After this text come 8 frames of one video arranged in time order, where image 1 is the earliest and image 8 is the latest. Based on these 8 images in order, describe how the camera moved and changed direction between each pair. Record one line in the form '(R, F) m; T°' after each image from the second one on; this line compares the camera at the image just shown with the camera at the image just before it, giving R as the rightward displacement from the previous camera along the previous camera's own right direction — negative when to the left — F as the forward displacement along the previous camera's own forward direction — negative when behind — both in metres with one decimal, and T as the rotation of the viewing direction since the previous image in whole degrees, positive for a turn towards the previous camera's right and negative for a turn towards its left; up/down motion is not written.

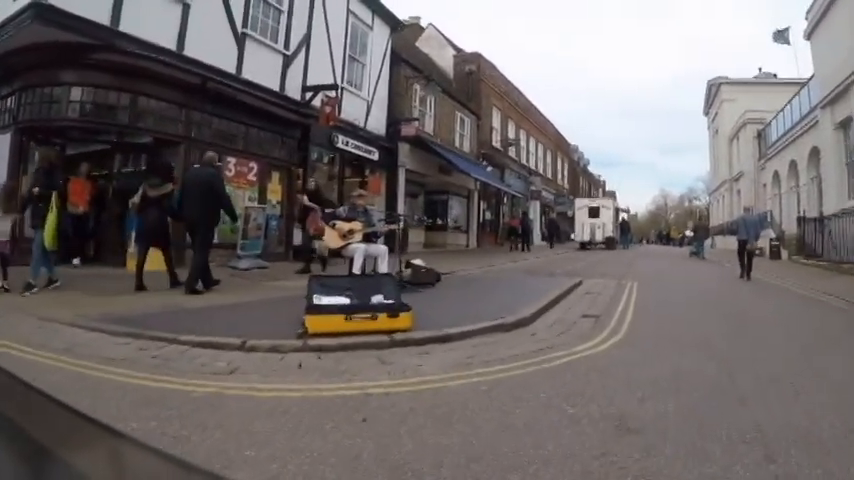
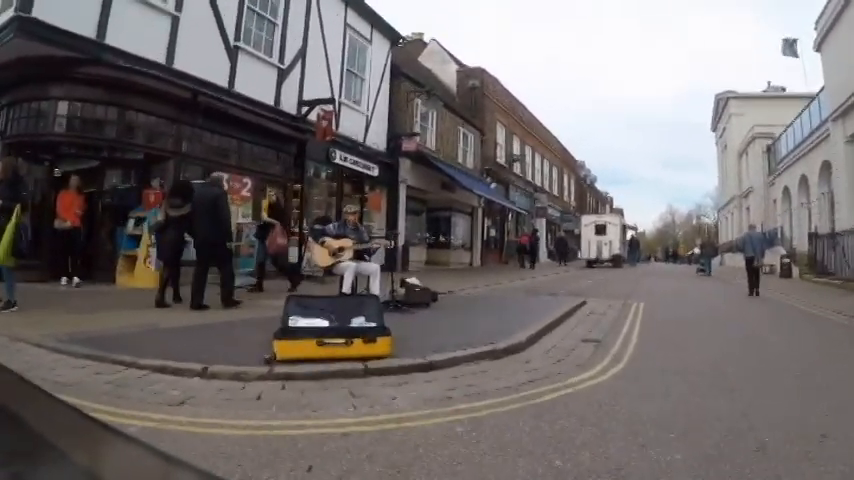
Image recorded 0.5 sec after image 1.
(+0.2, +0.5) m; -1°
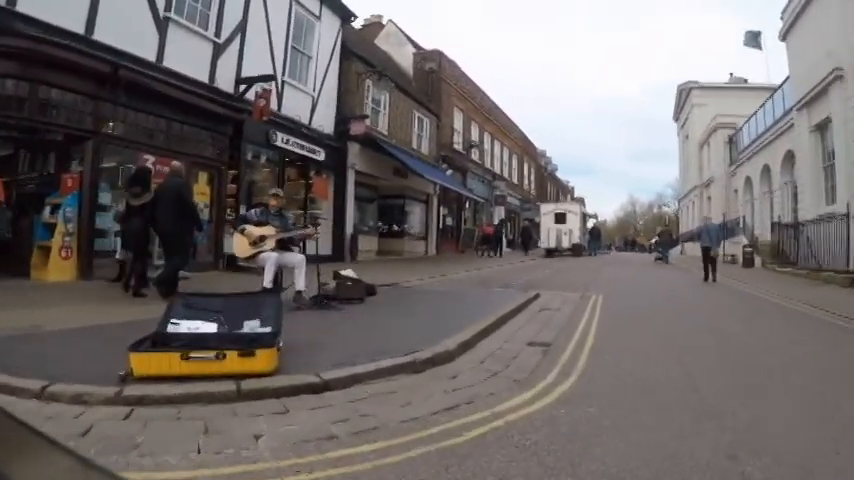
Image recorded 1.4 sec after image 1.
(+0.4, +1.1) m; +3°
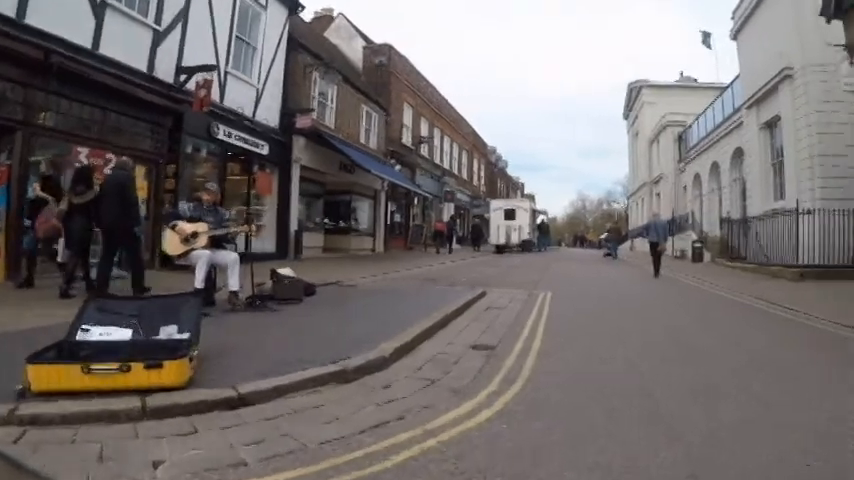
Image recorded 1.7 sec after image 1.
(+0.1, +0.3) m; +4°
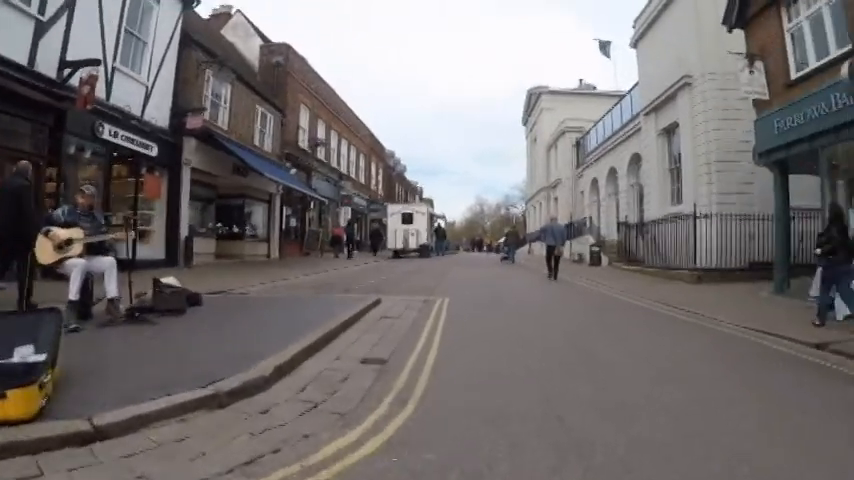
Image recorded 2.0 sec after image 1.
(+0.1, +0.2) m; +9°
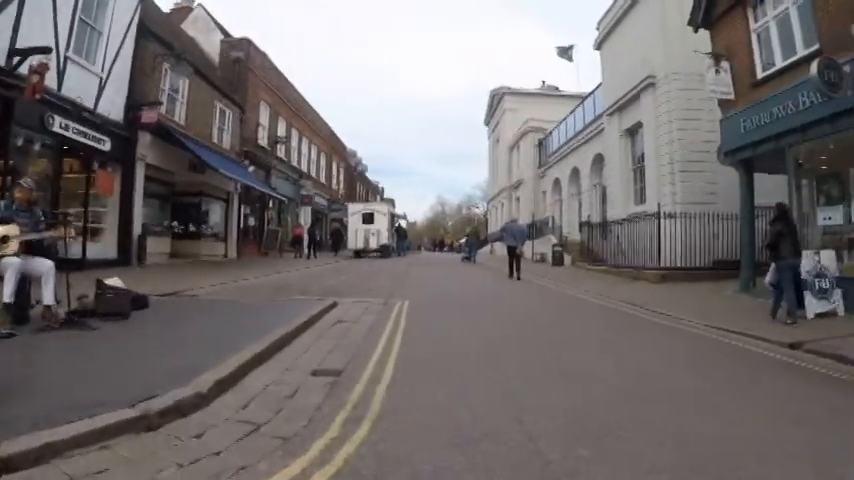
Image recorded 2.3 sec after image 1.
(0.0, +0.3) m; +3°
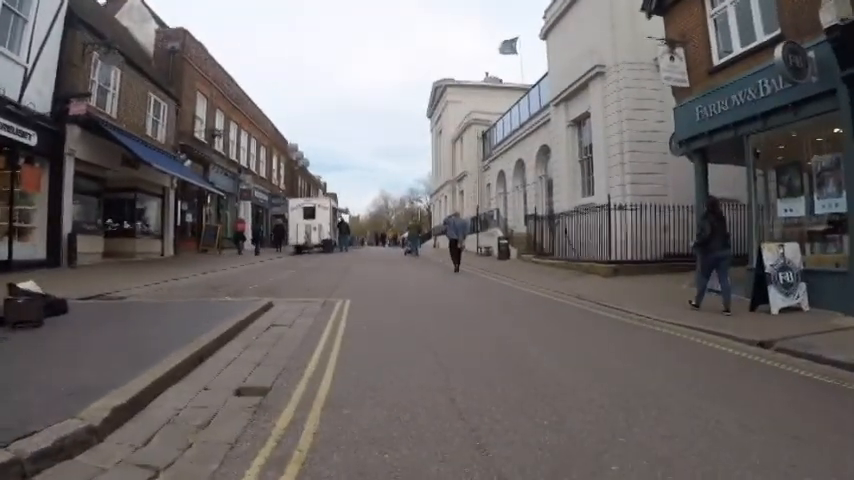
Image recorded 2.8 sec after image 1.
(0.0, +0.2) m; +5°
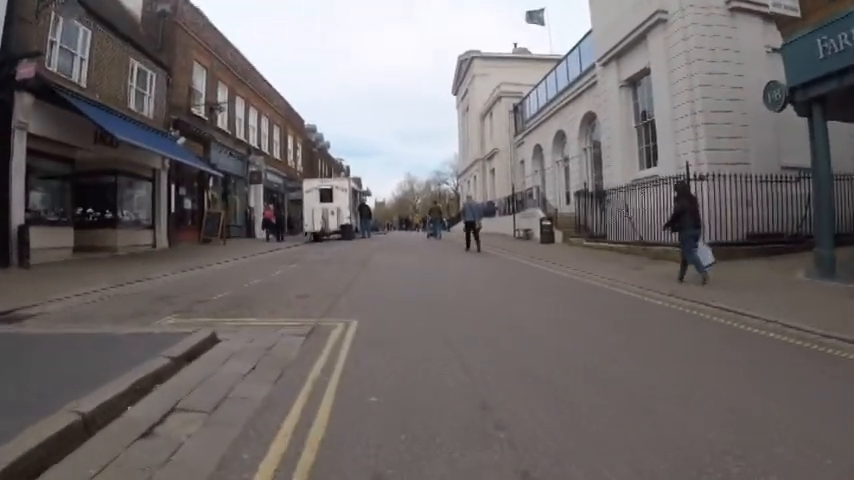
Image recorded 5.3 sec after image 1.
(-0.2, +2.6) m; -2°
